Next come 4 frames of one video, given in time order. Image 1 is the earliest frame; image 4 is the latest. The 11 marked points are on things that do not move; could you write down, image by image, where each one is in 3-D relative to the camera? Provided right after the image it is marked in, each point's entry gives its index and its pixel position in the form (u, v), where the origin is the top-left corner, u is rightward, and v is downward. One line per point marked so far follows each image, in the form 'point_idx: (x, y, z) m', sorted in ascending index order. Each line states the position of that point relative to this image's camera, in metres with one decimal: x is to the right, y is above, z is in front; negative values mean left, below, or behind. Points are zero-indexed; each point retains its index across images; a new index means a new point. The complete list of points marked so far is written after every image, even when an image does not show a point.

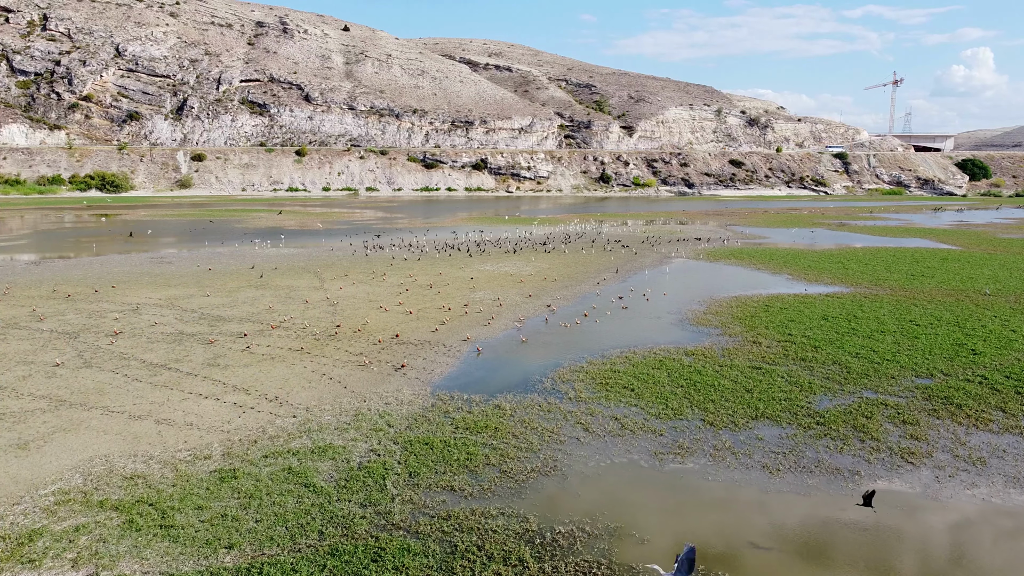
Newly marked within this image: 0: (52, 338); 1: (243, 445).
0: (-9.6, -1.0, +16.5) m
1: (-3.4, -2.0, +10.1) m
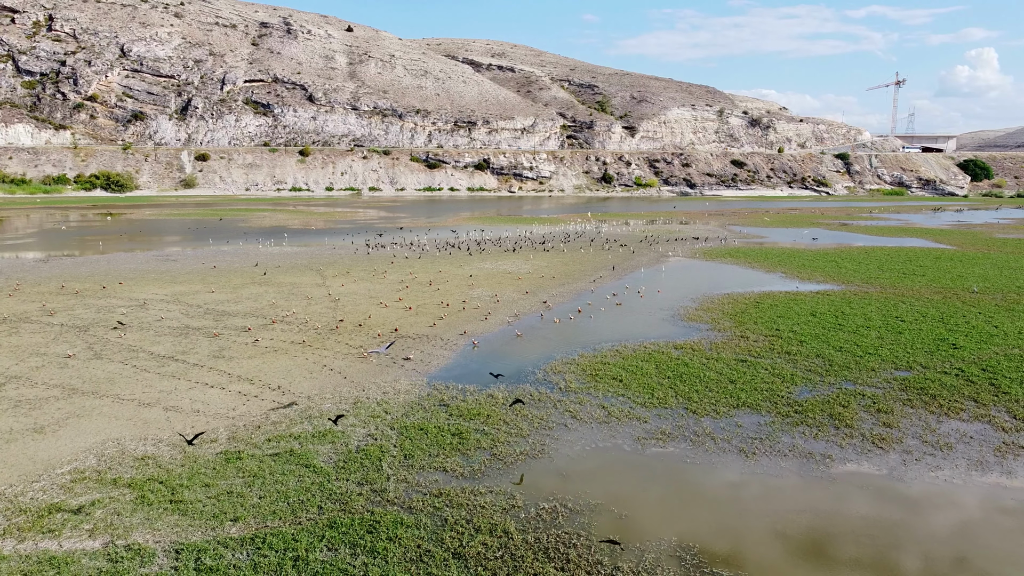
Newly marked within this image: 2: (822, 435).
0: (-9.7, -0.9, +17.1) m
1: (-3.6, -1.9, +10.6) m
2: (+4.2, -2.0, +10.7) m
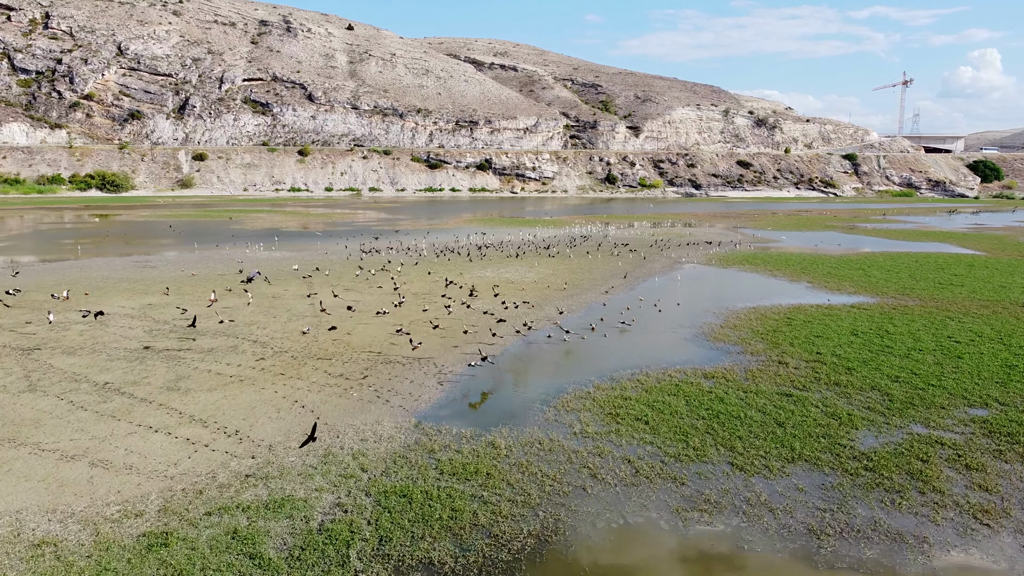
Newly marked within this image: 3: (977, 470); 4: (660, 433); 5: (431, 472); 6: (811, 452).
0: (-9.6, -1.3, +14.9) m
1: (-3.5, -2.2, +8.5) m
2: (+4.3, -2.3, +8.5) m
3: (+5.6, -2.2, +9.5) m
4: (+2.0, -2.0, +10.7) m
5: (-1.0, -2.2, +9.3) m
6: (+3.8, -2.1, +10.1) m
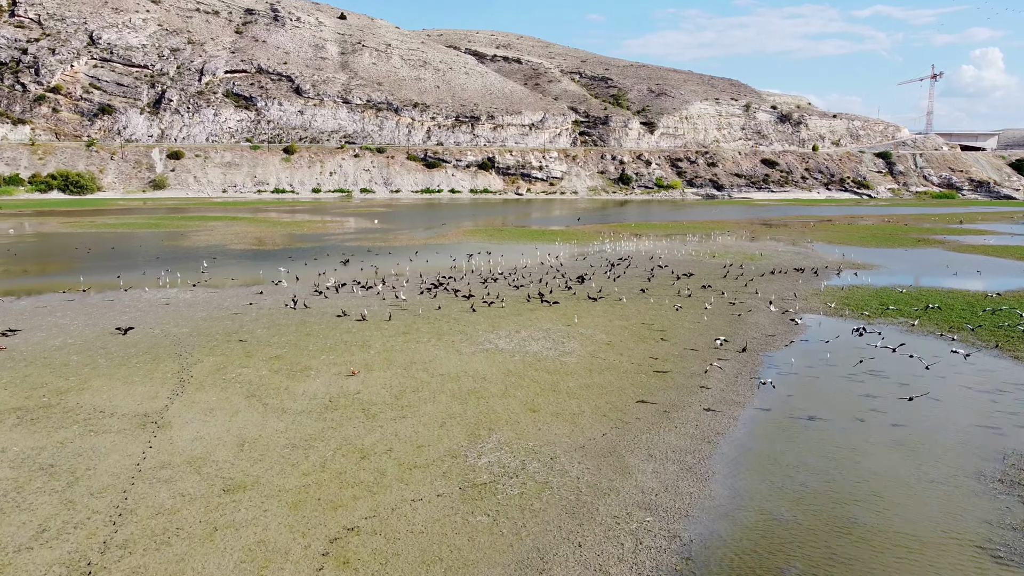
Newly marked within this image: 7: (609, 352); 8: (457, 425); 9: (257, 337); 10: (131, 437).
0: (-9.0, -3.0, +3.9) m
1: (-2.9, -3.9, -2.6) m
2: (+4.9, -4.0, -2.5) m
3: (+6.2, -3.9, -1.5) m
4: (+2.6, -3.7, -0.3) m
5: (-0.3, -3.9, -1.7) m
6: (+4.4, -3.8, -1.0) m
7: (+2.1, -1.3, +15.8) m
8: (-0.7, -1.9, +11.2) m
9: (-5.7, -1.1, +17.2) m
10: (-5.3, -2.0, +10.7) m
